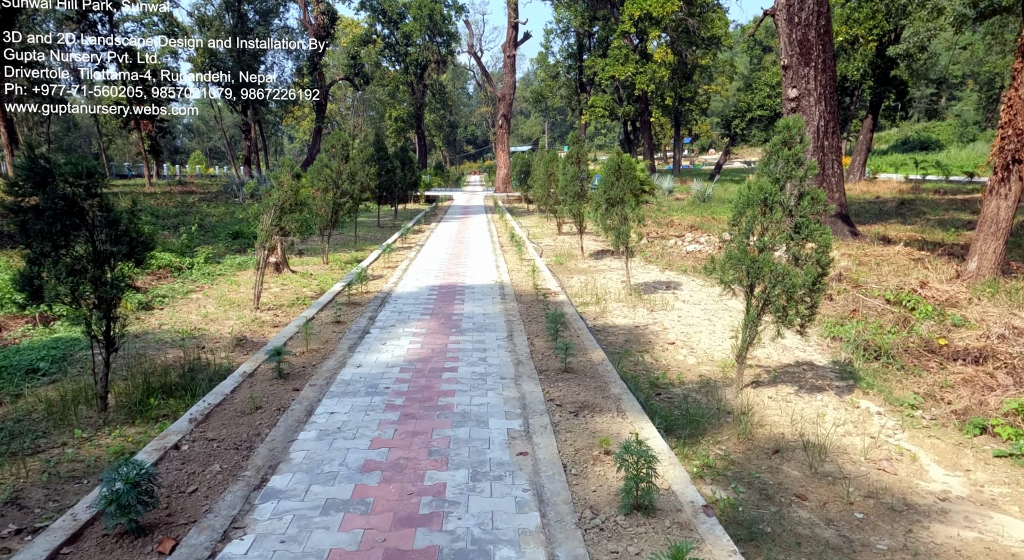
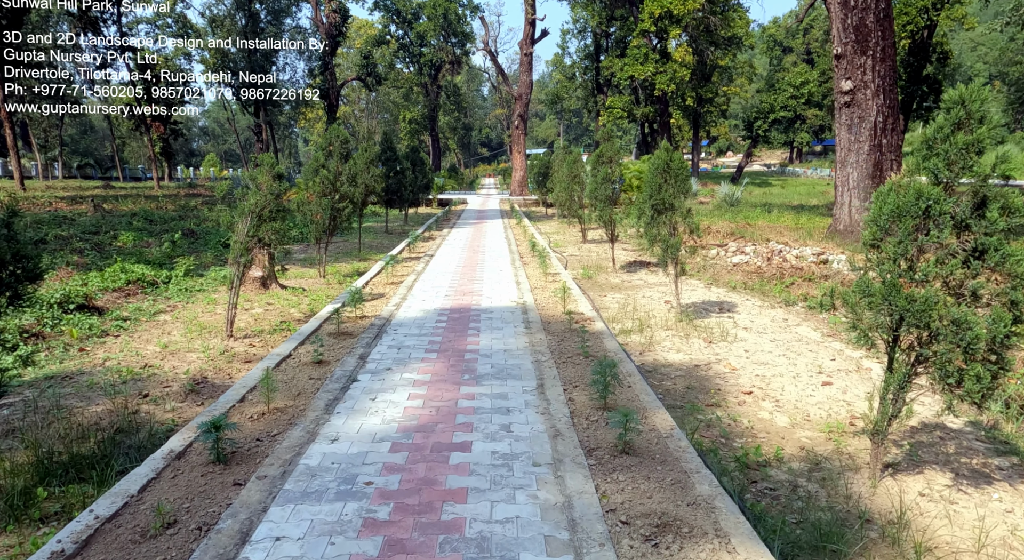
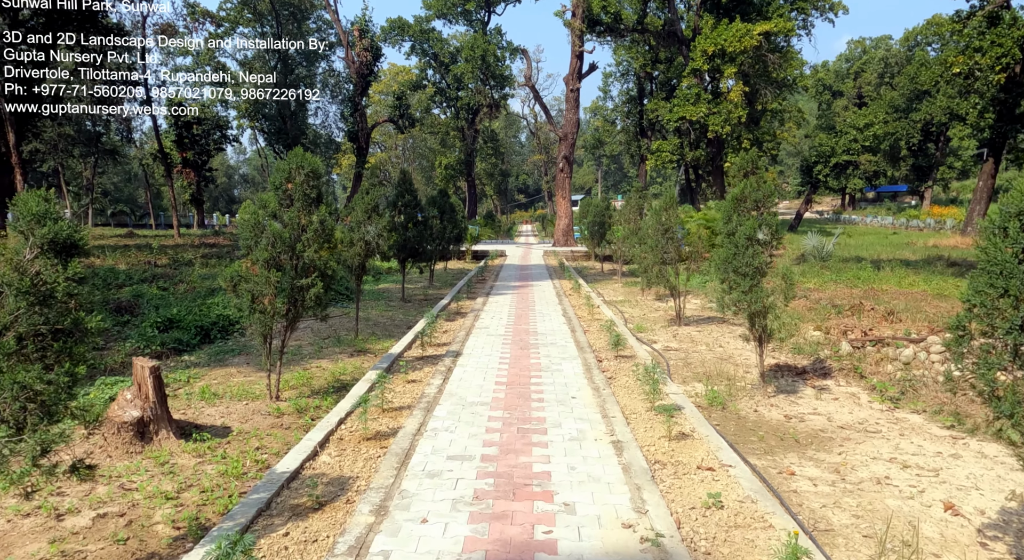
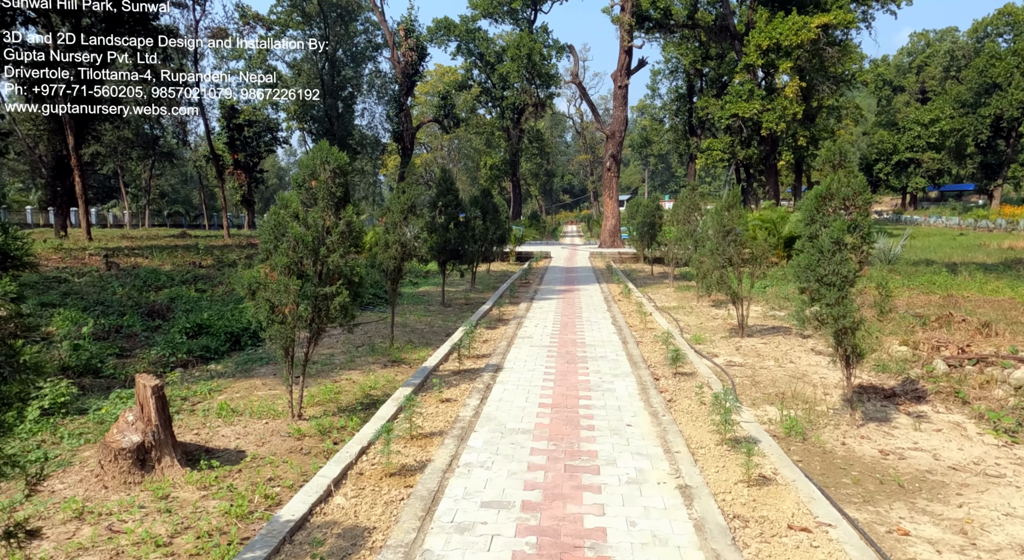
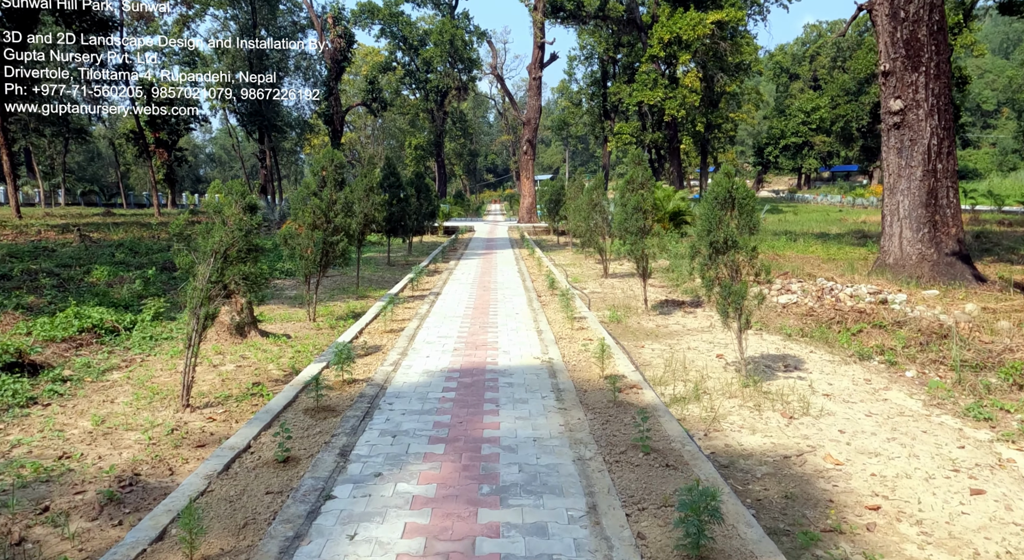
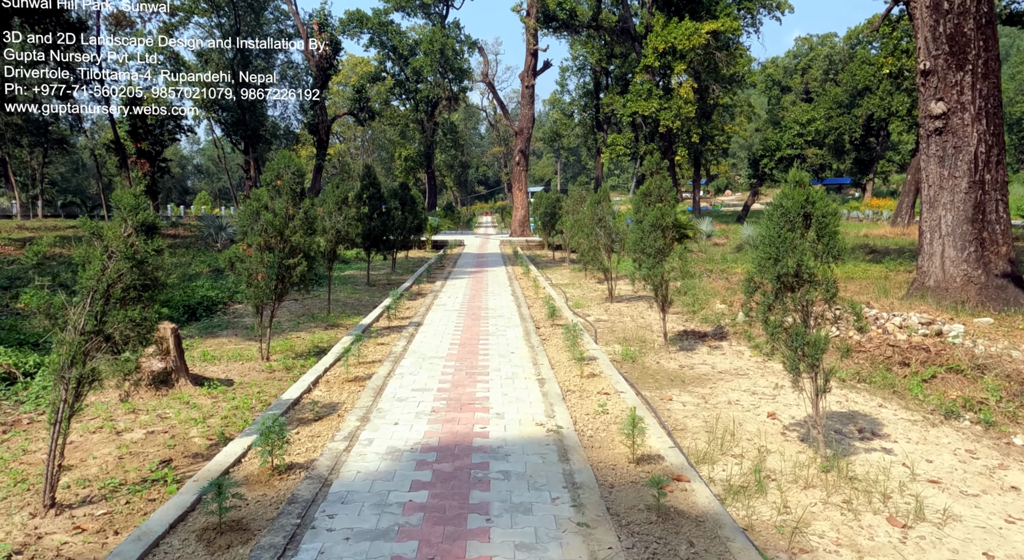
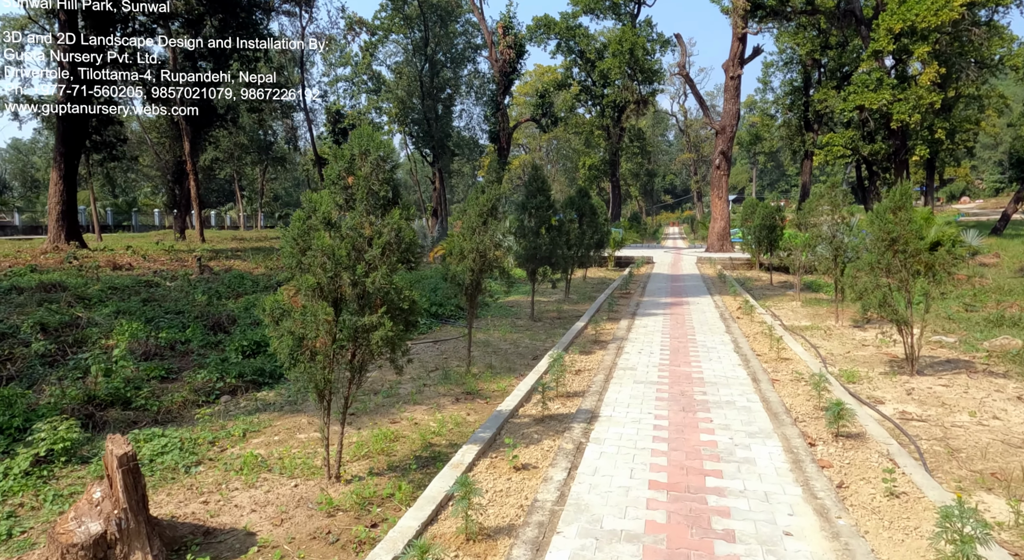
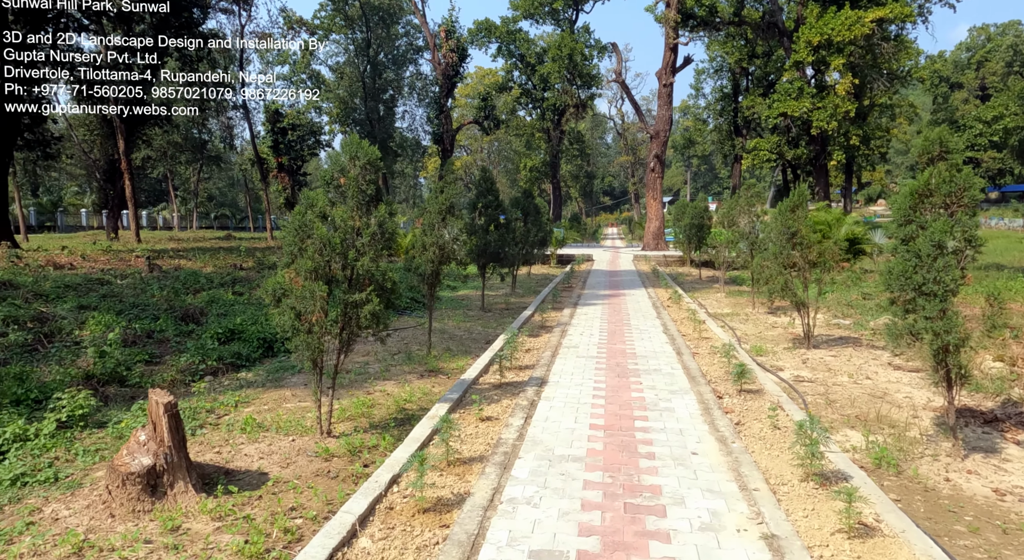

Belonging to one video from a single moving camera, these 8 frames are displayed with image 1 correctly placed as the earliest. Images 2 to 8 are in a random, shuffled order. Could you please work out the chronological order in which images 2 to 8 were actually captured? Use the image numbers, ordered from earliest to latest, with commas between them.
2, 5, 6, 3, 4, 8, 7
